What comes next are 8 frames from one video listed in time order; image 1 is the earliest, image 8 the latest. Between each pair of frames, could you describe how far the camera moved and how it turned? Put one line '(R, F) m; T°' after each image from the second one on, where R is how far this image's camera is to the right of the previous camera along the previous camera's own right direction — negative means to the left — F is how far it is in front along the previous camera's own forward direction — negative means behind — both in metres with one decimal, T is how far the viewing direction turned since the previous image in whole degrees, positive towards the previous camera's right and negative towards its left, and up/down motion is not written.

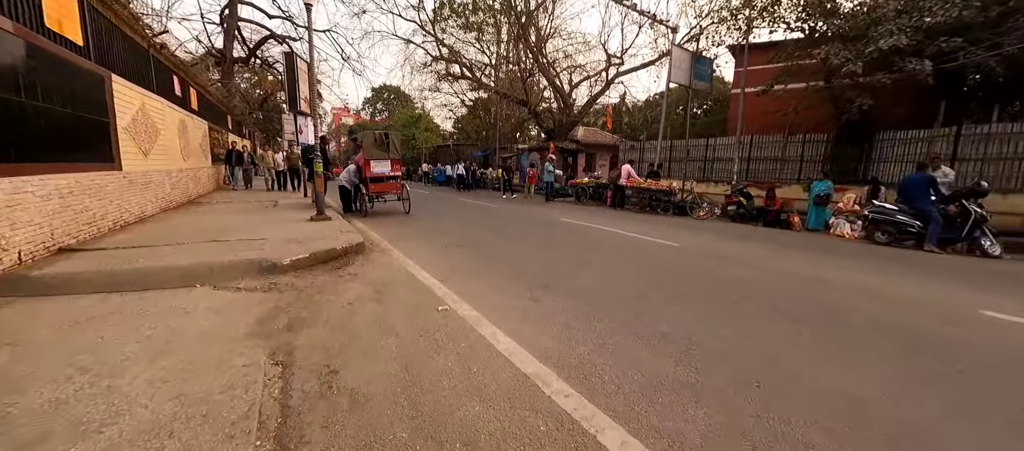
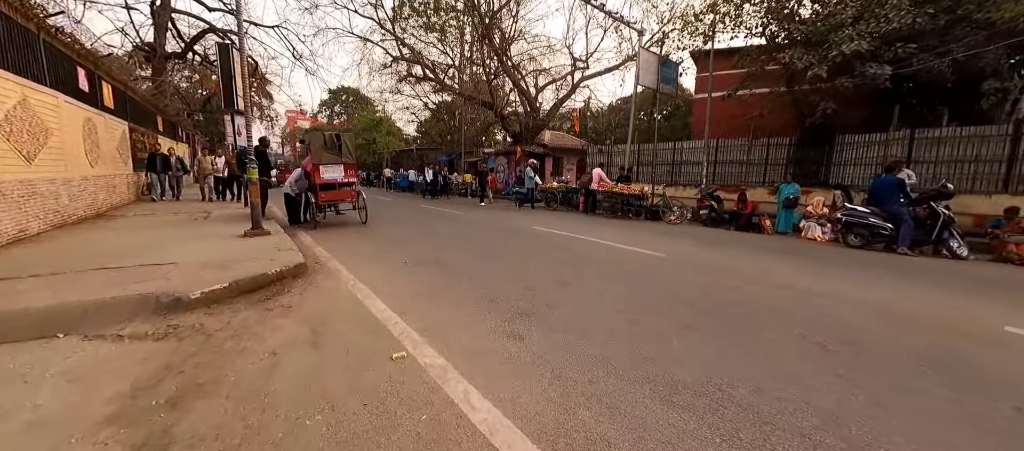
(-0.1, +0.7) m; +5°
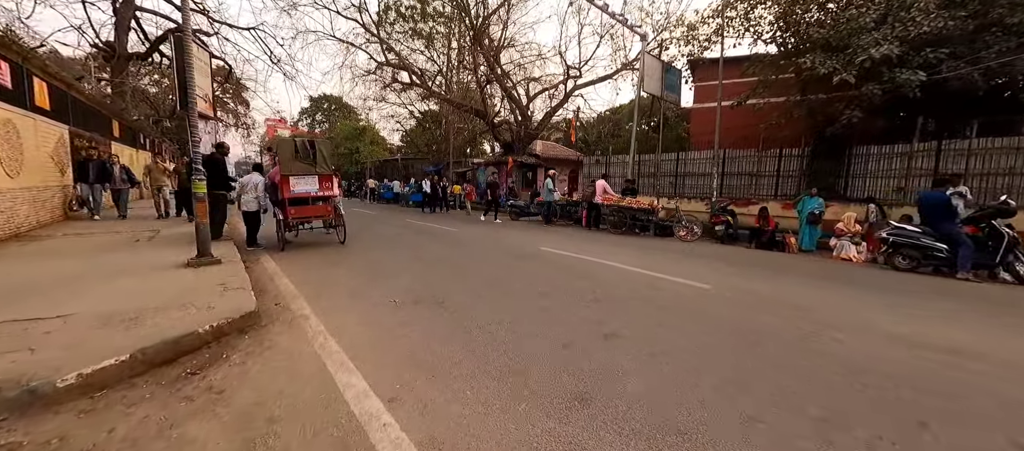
(-0.4, +1.1) m; +2°
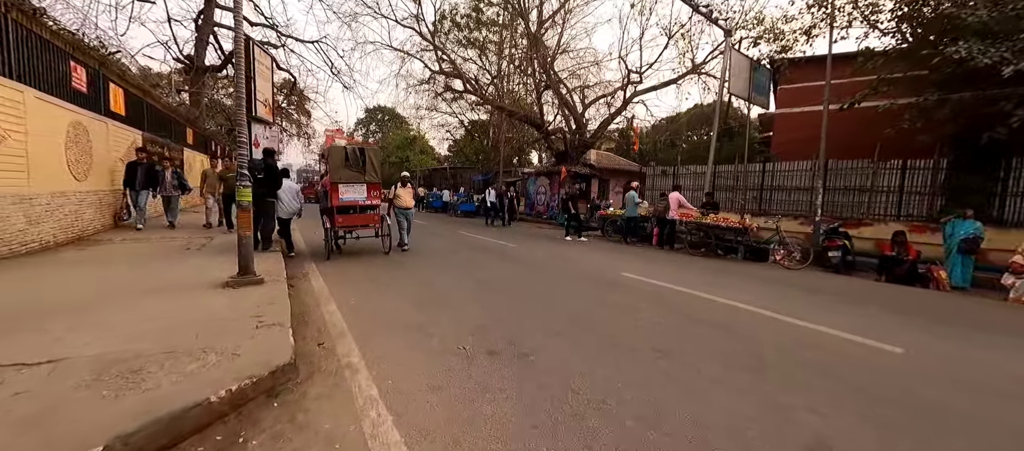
(-0.6, +1.0) m; -6°
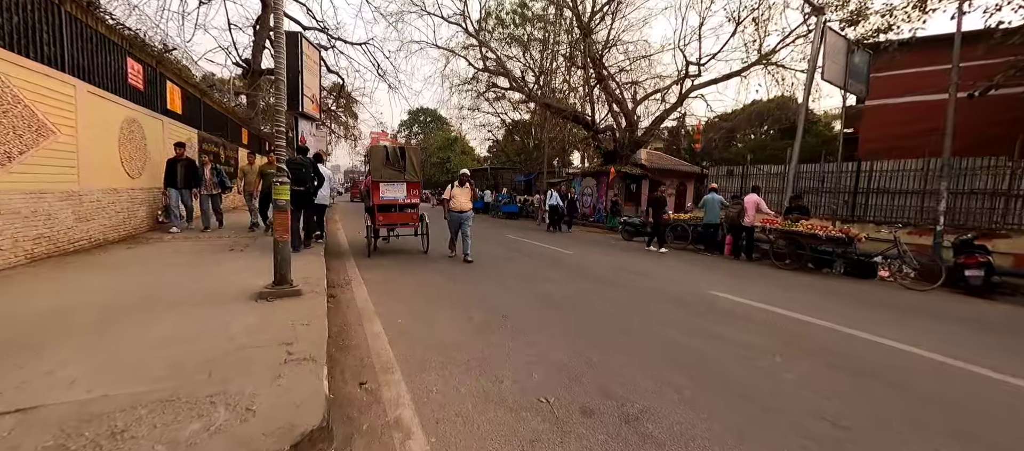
(-0.4, +0.8) m; -6°
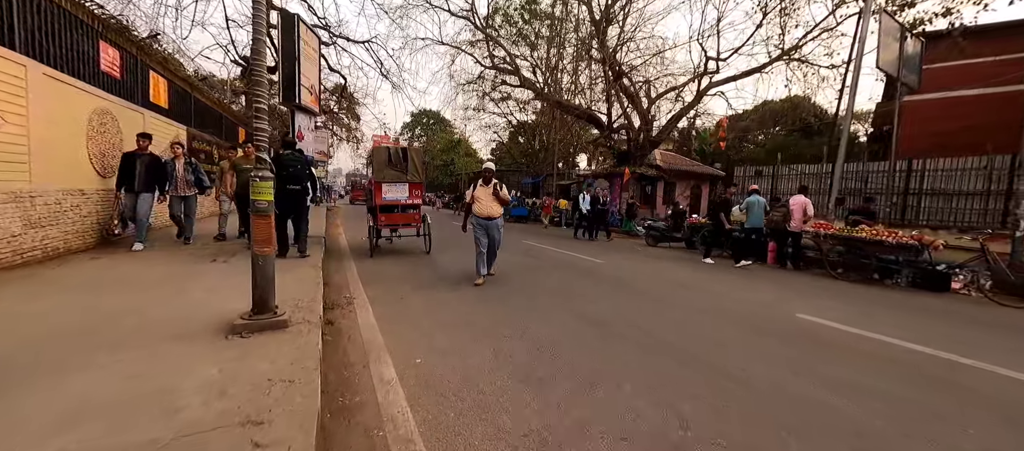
(-0.4, +0.9) m; 0°
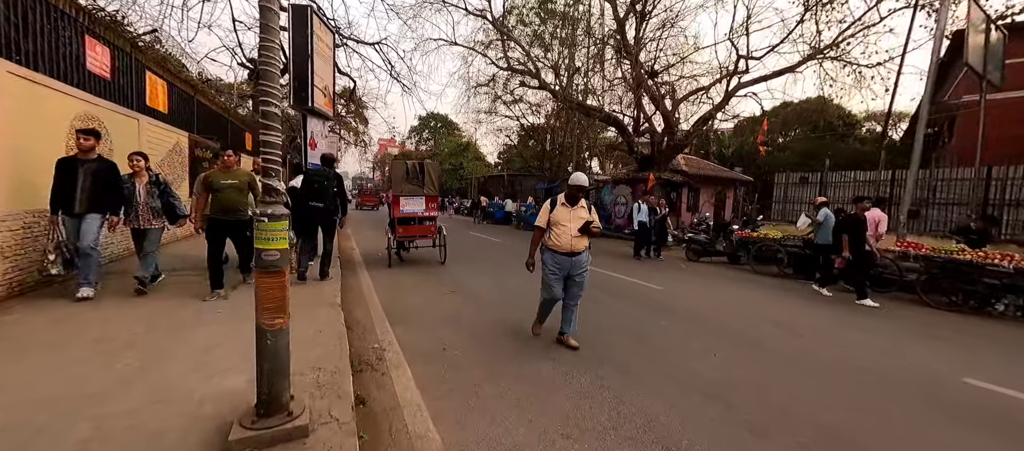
(-0.6, +0.9) m; -1°
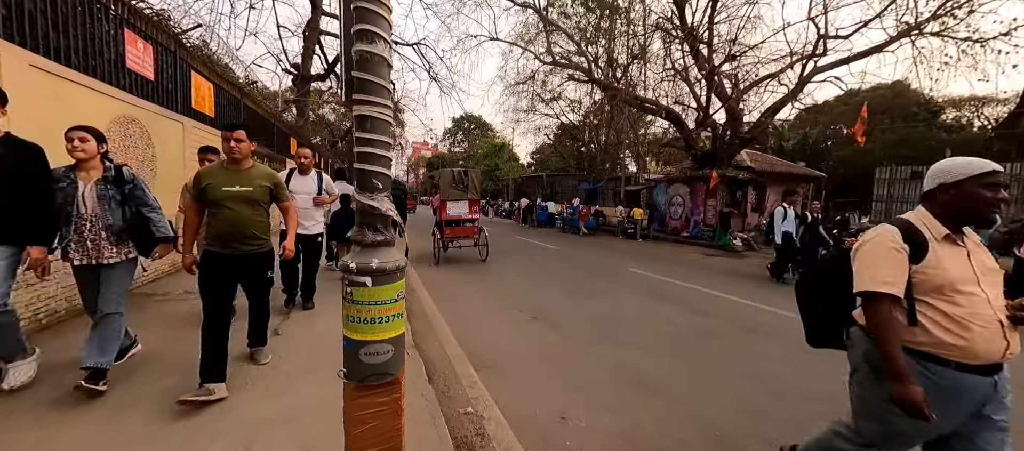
(-0.8, +1.0) m; -5°
